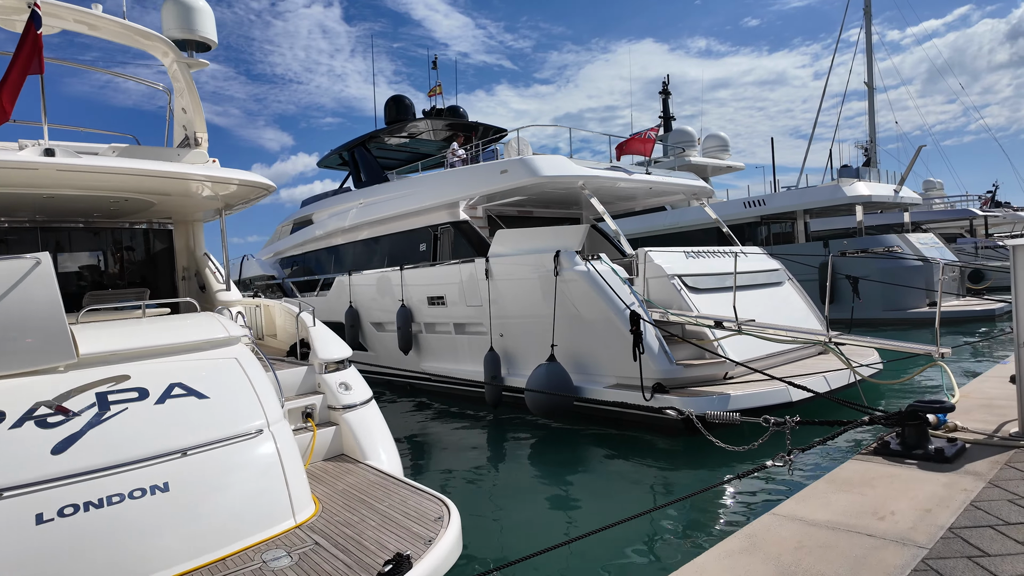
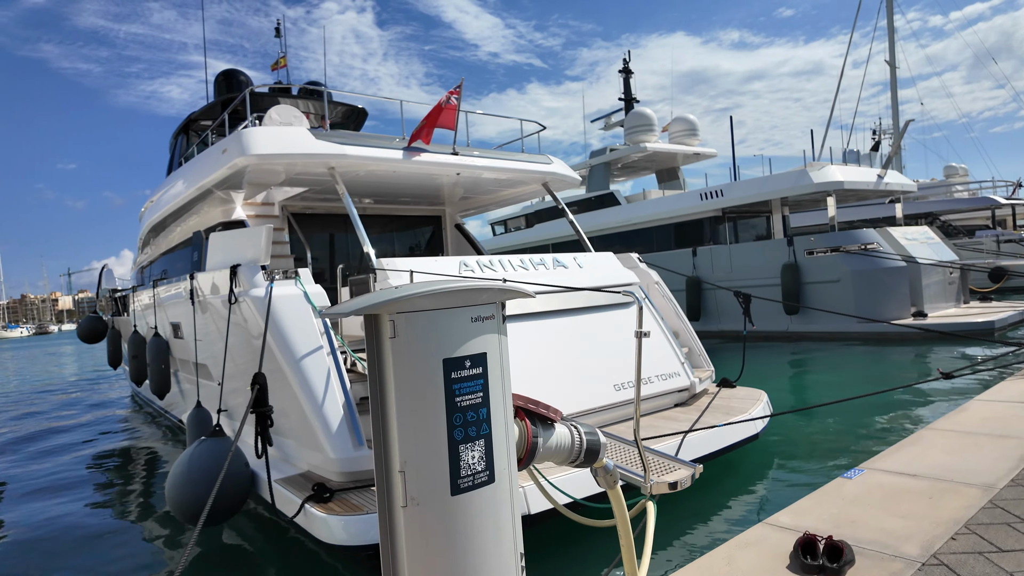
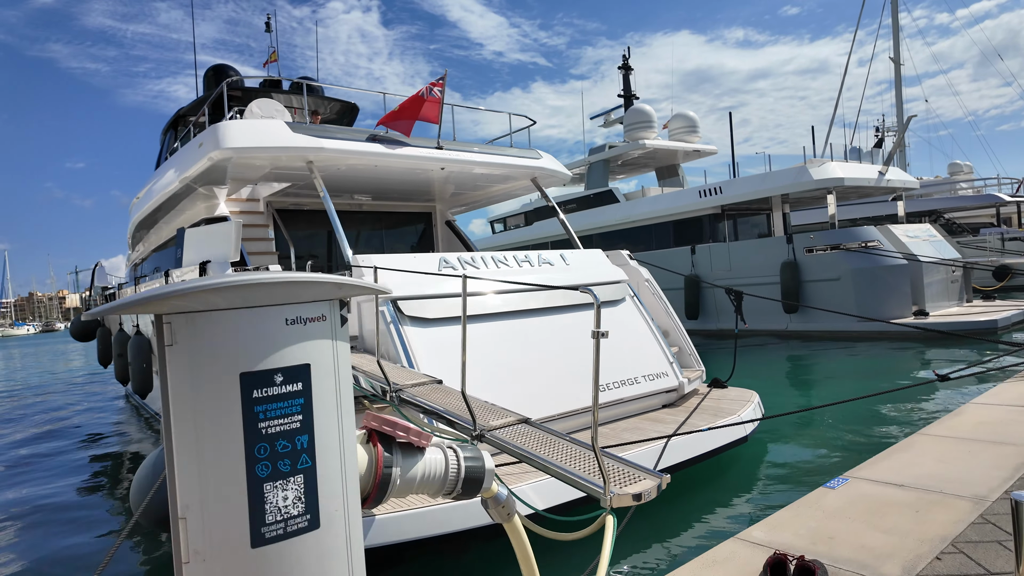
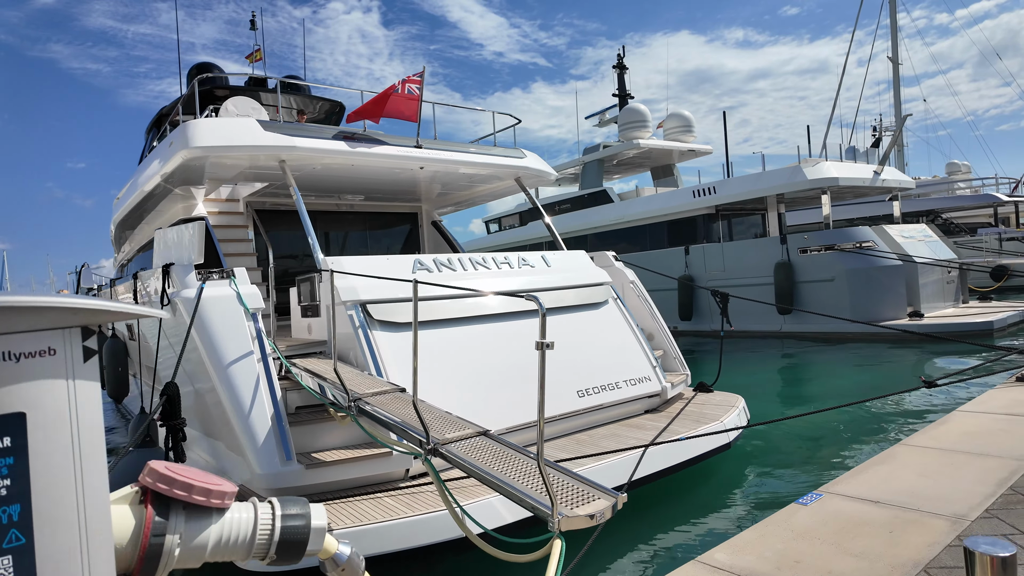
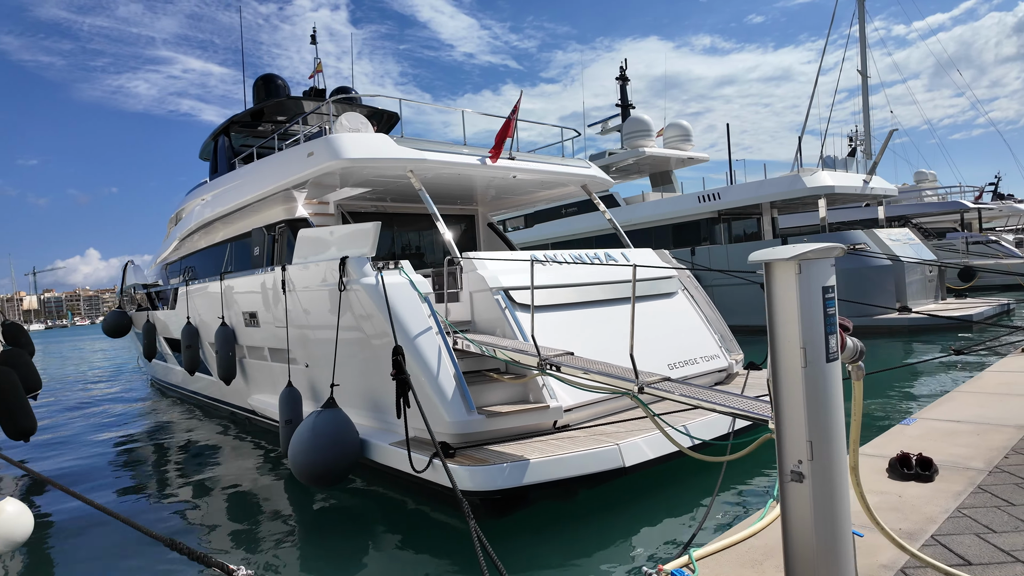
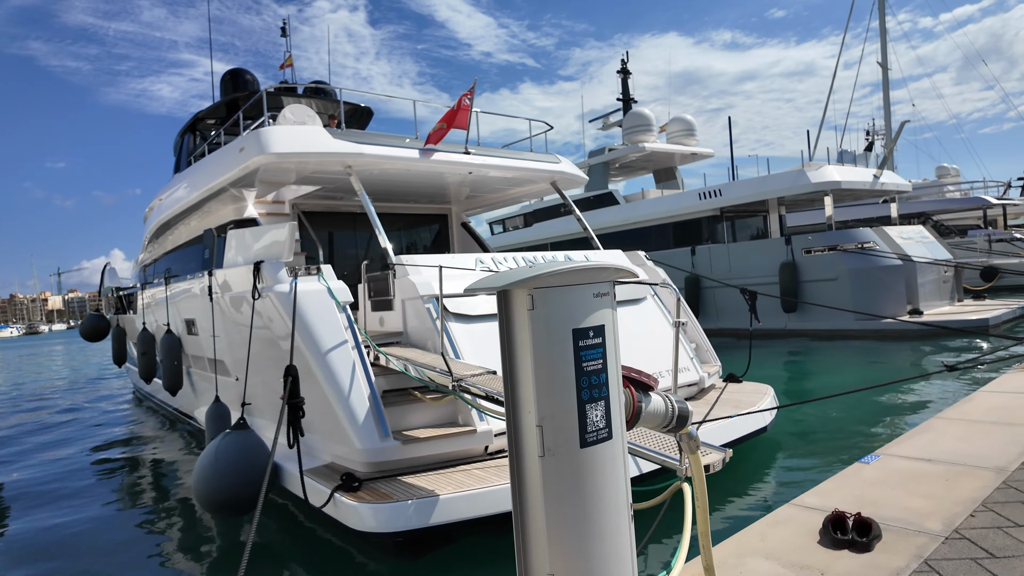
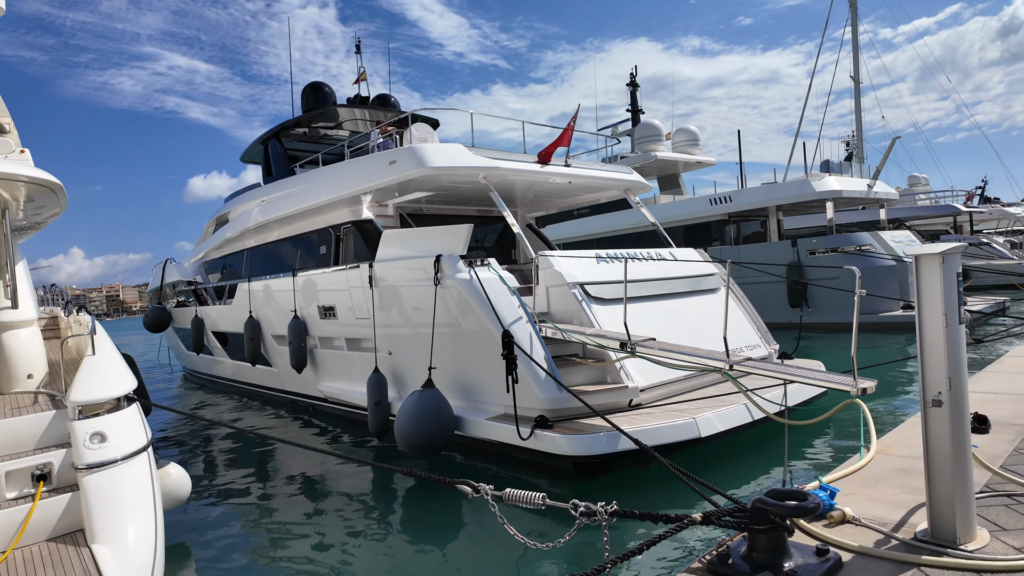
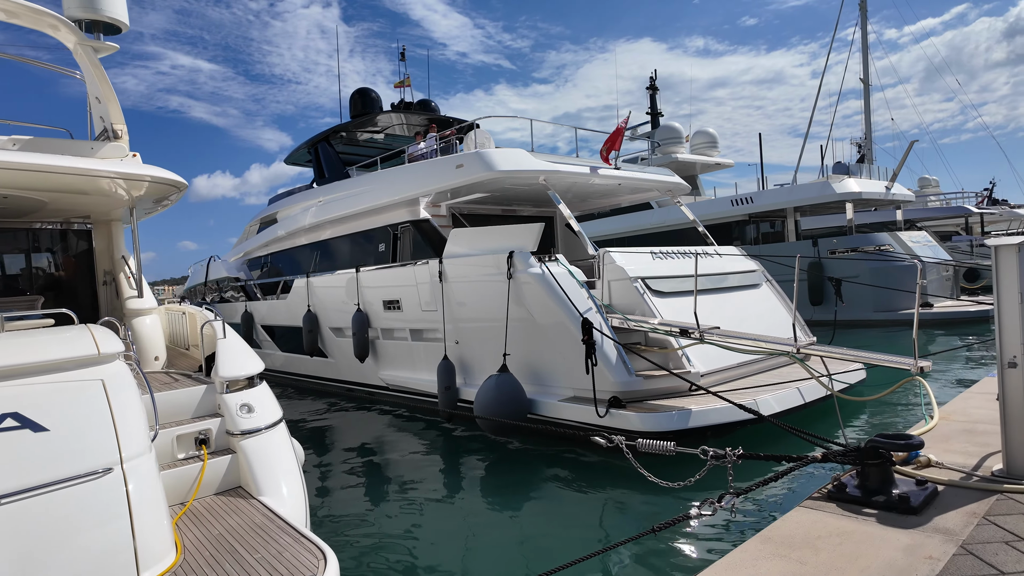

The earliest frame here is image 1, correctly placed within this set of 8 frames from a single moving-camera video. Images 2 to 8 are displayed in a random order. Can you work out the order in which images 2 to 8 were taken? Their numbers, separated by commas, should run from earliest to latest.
8, 7, 5, 6, 2, 3, 4
